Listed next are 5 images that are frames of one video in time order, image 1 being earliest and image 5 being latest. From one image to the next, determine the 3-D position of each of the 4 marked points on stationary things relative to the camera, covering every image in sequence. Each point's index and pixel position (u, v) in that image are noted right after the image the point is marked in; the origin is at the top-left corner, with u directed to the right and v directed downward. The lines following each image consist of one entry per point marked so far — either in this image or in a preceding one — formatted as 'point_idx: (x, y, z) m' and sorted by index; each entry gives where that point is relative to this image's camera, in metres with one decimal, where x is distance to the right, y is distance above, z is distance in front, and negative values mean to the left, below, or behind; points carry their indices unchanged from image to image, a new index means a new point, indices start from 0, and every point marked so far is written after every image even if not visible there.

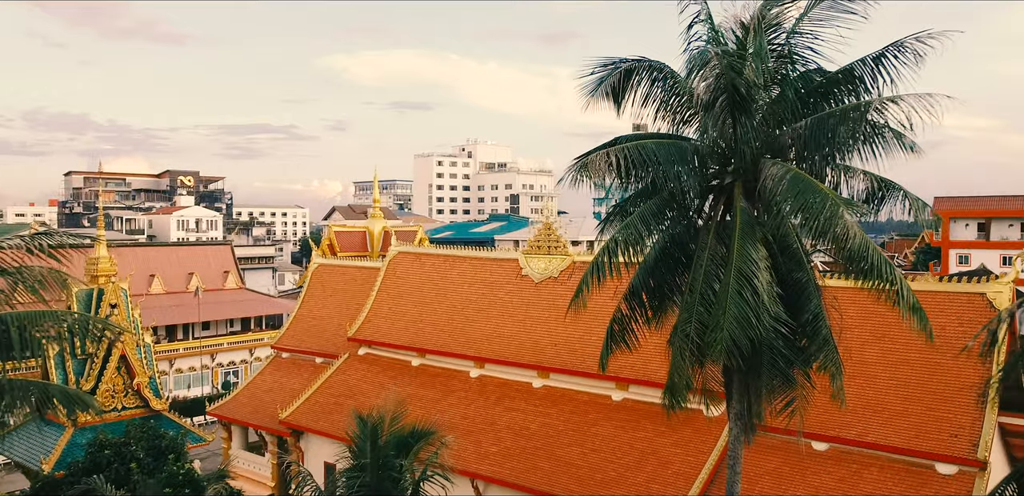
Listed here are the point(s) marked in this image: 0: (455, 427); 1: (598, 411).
0: (-1.4, -4.2, +18.2) m
1: (+1.9, -3.6, +17.3) m
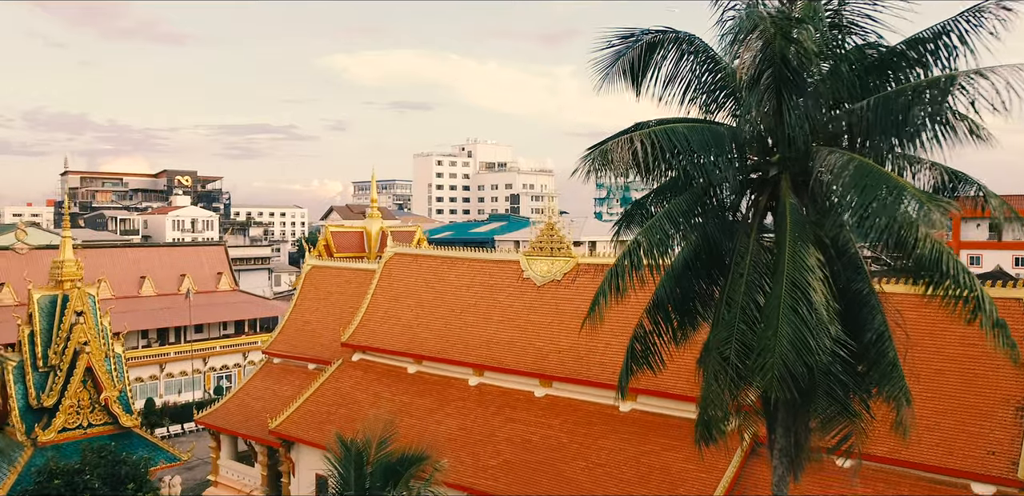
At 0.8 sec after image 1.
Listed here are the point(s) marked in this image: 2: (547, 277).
0: (-1.3, -4.2, +17.2) m
1: (+2.0, -3.7, +16.3) m
2: (+0.9, -0.7, +19.7) m
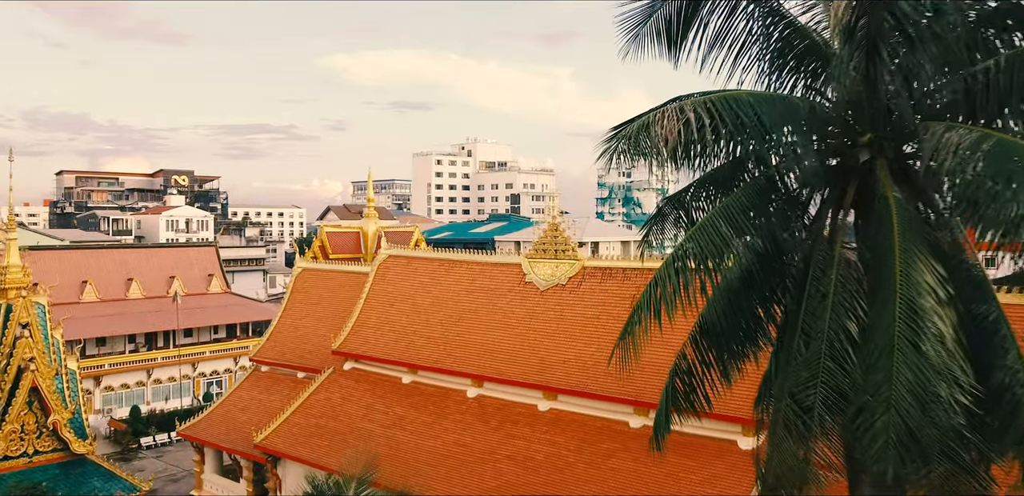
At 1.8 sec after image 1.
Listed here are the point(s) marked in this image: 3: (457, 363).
0: (-1.3, -4.3, +15.9) m
1: (+2.0, -3.7, +15.0) m
2: (+0.9, -0.8, +18.4) m
3: (-1.3, -2.7, +18.0) m
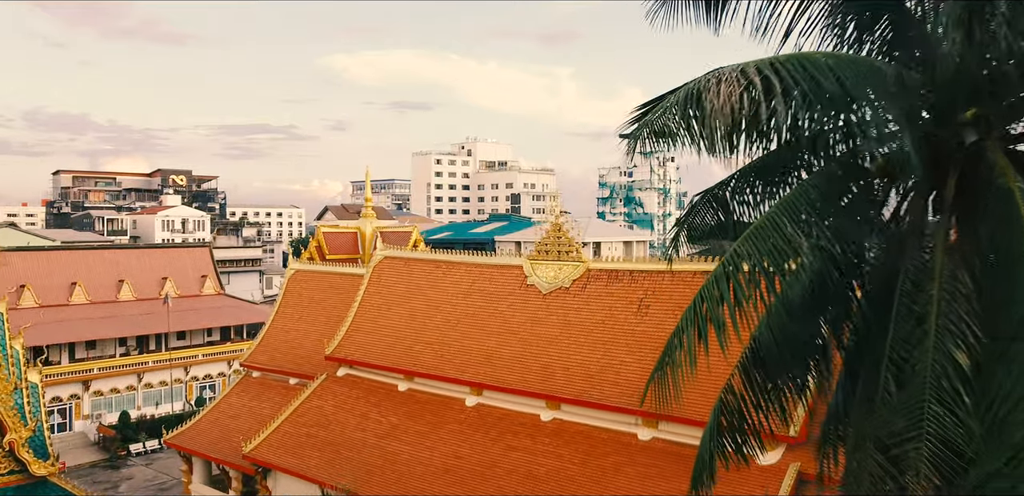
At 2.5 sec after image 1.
0: (-1.3, -4.3, +15.1) m
1: (+2.0, -3.8, +14.2) m
2: (+1.0, -0.8, +17.6) m
3: (-1.3, -2.7, +17.2) m
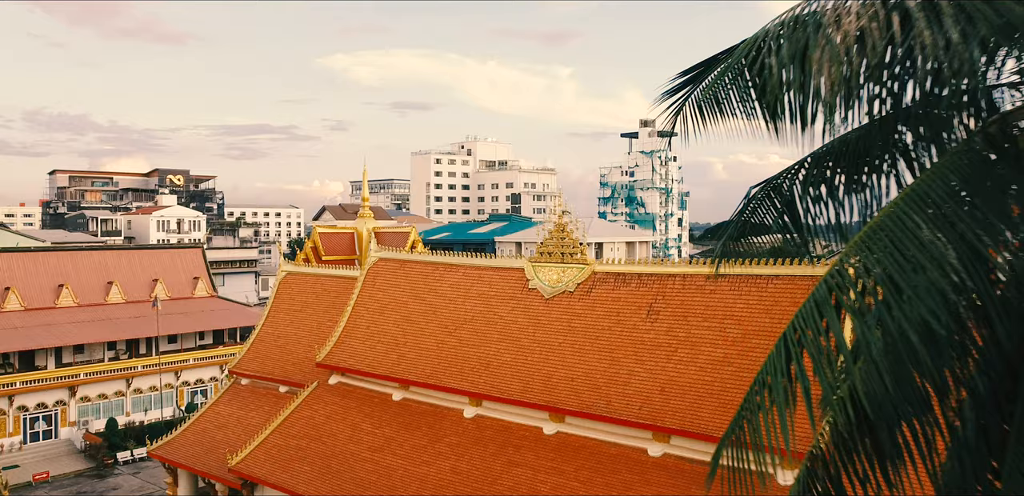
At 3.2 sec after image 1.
0: (-1.3, -4.4, +14.1) m
1: (+2.0, -3.8, +13.2) m
2: (+1.0, -0.9, +16.6) m
3: (-1.2, -2.7, +16.2) m
